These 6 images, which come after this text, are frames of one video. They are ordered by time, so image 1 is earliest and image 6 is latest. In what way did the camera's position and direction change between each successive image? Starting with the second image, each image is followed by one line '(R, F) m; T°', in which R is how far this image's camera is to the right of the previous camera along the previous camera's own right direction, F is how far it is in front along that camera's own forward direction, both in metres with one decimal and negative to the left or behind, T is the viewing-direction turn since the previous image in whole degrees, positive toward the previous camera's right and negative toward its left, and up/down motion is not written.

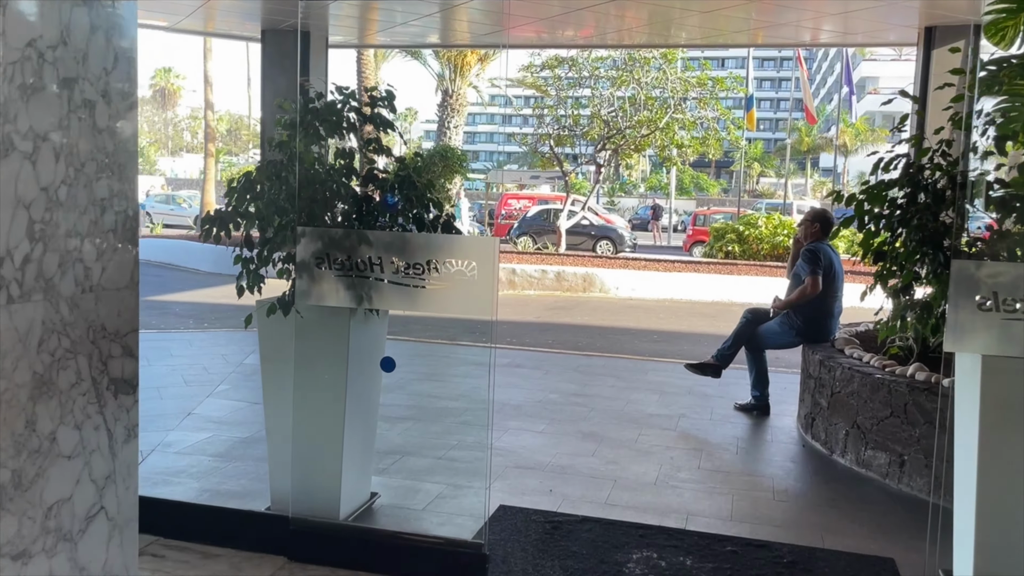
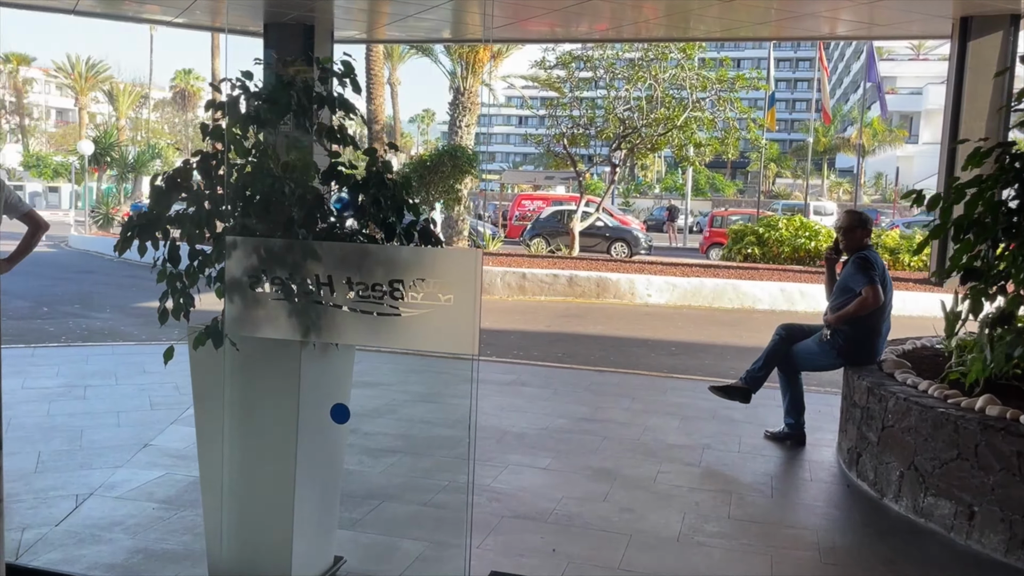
(+0.1, +0.8) m; -1°
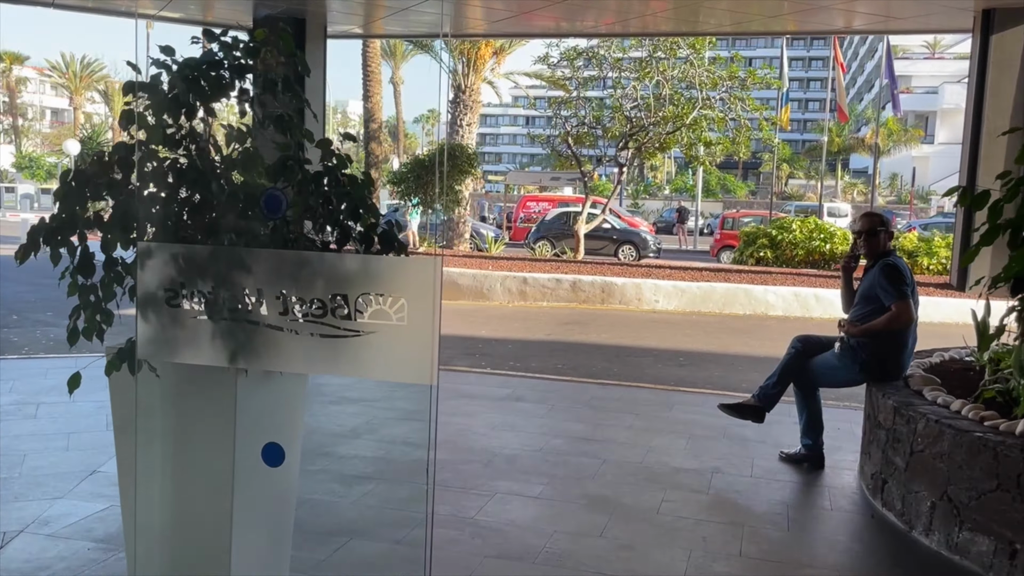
(+0.1, +0.5) m; -1°
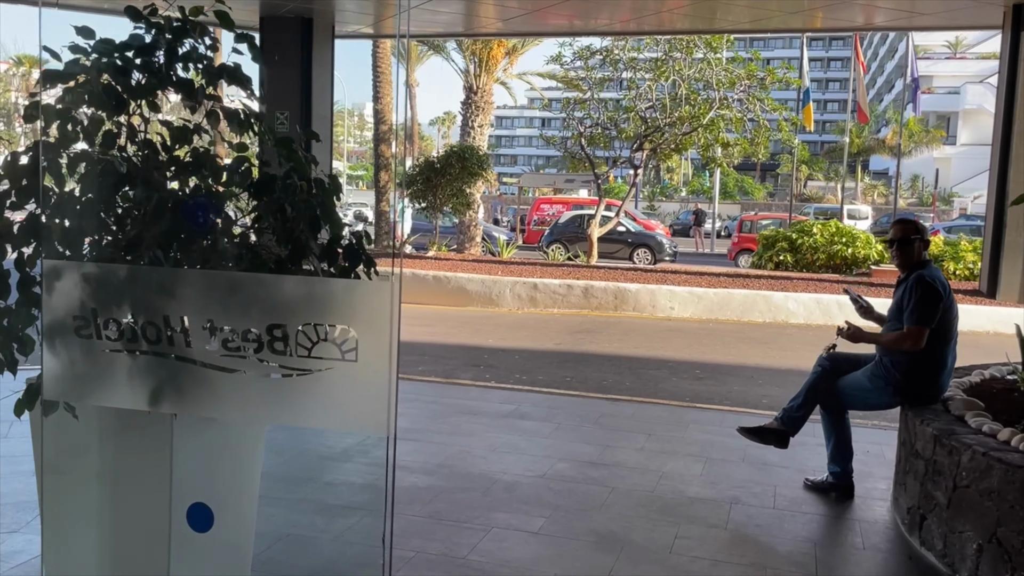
(+0.1, +0.4) m; -1°
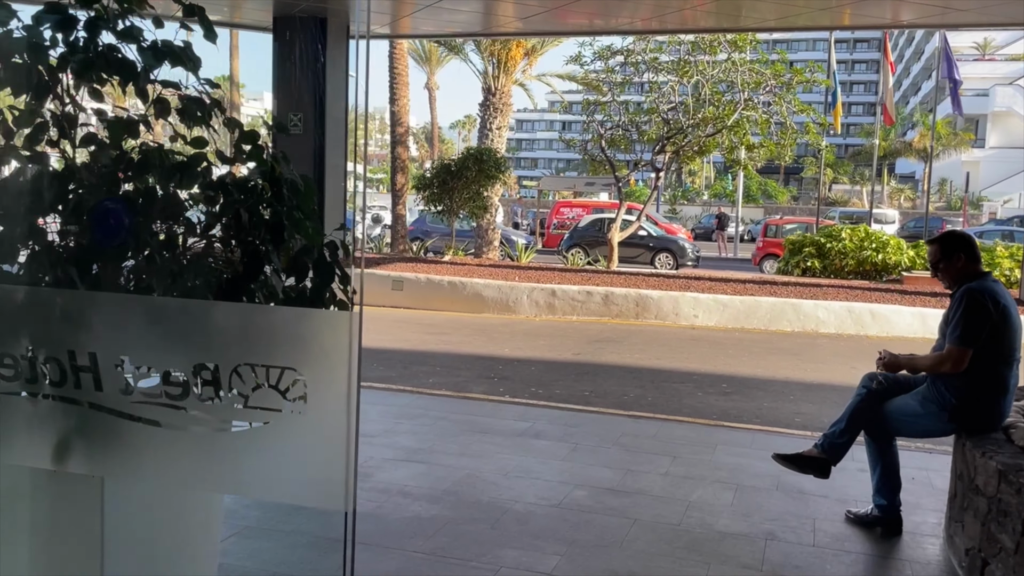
(0.0, +0.4) m; -1°
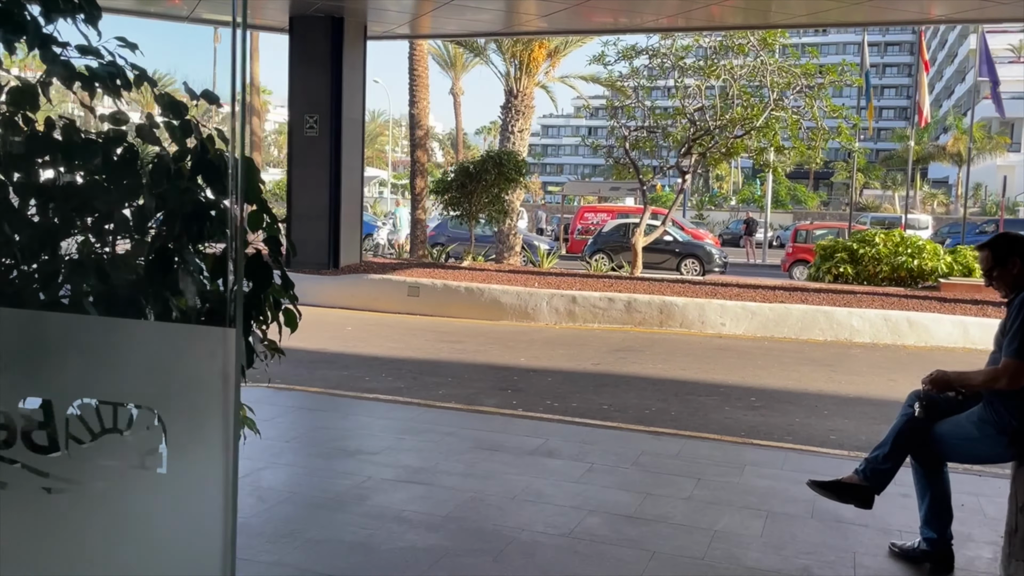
(+0.1, +0.4) m; -2°
